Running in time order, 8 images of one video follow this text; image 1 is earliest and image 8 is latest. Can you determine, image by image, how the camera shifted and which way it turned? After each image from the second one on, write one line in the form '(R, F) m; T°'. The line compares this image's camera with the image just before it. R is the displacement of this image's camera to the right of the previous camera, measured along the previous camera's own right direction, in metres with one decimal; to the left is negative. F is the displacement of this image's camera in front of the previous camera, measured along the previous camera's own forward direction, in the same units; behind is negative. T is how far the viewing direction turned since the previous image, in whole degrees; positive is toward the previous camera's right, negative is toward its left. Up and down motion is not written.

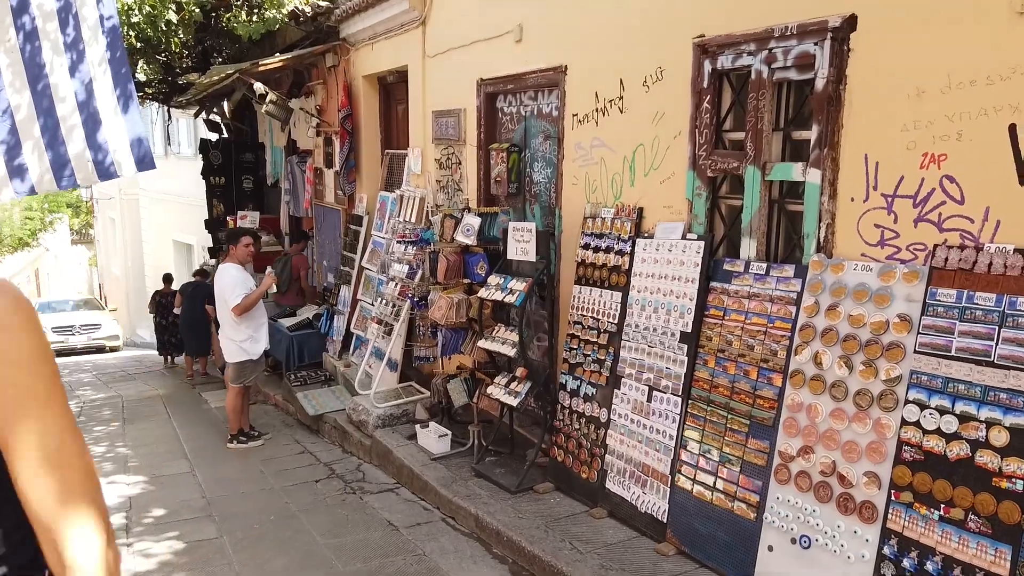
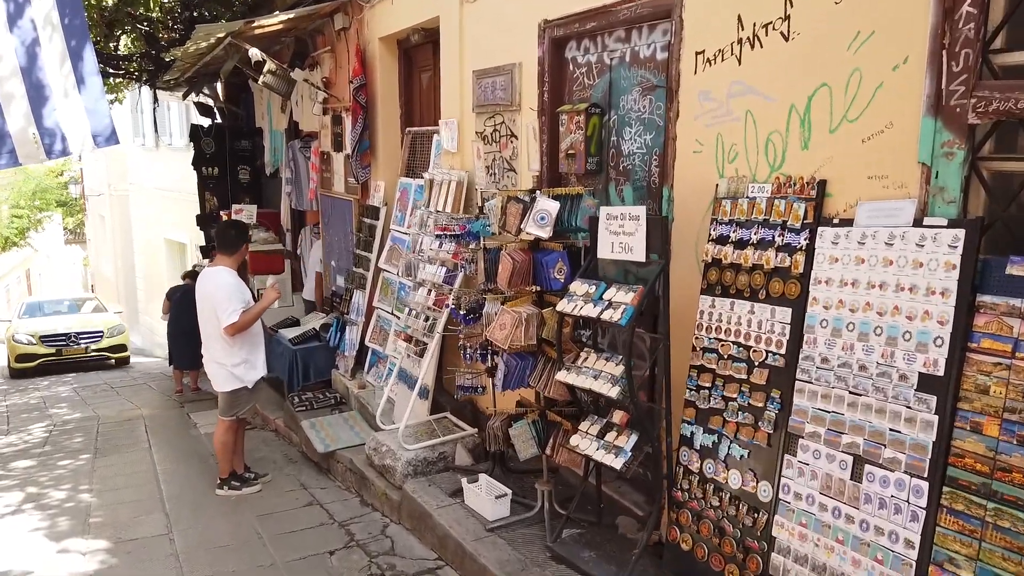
(-0.4, +1.4) m; 0°
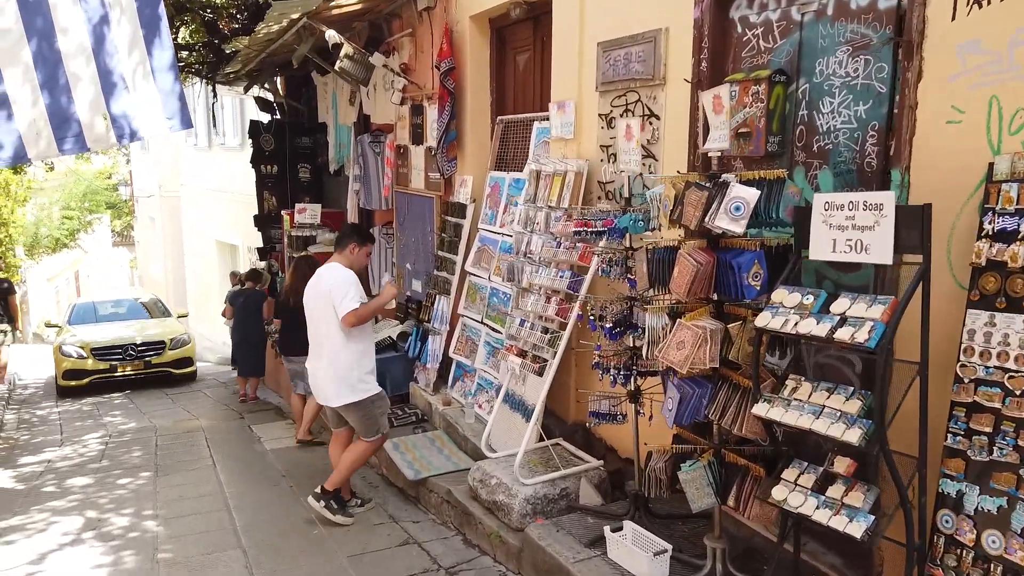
(-0.6, +0.7) m; -3°
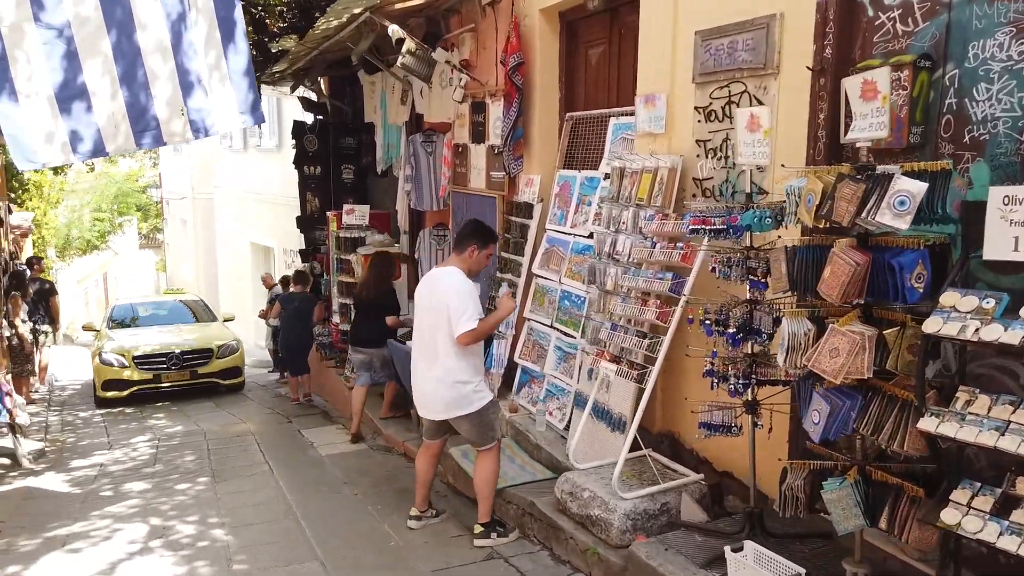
(-0.4, +0.2) m; -1°
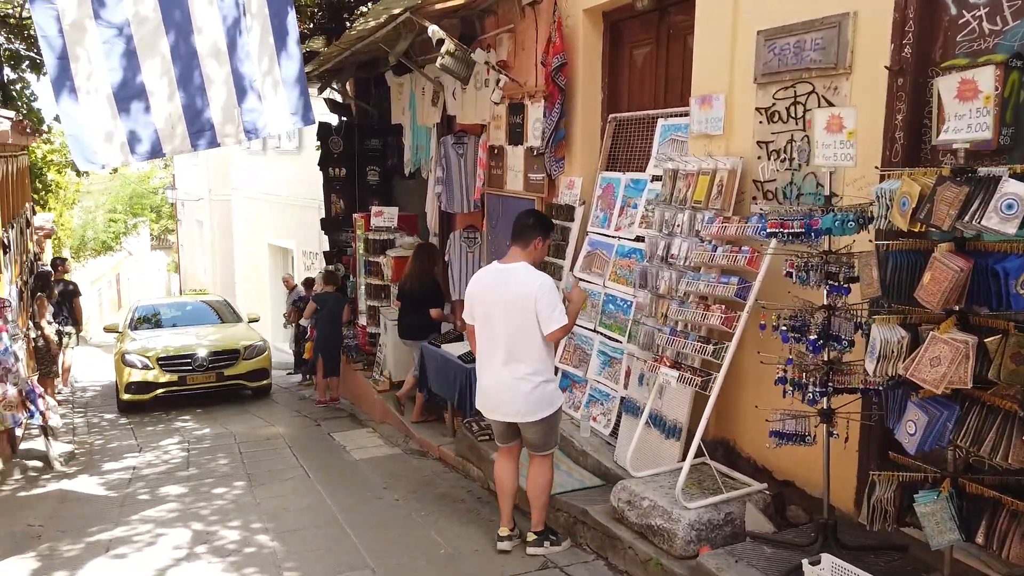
(-0.3, +0.1) m; -1°
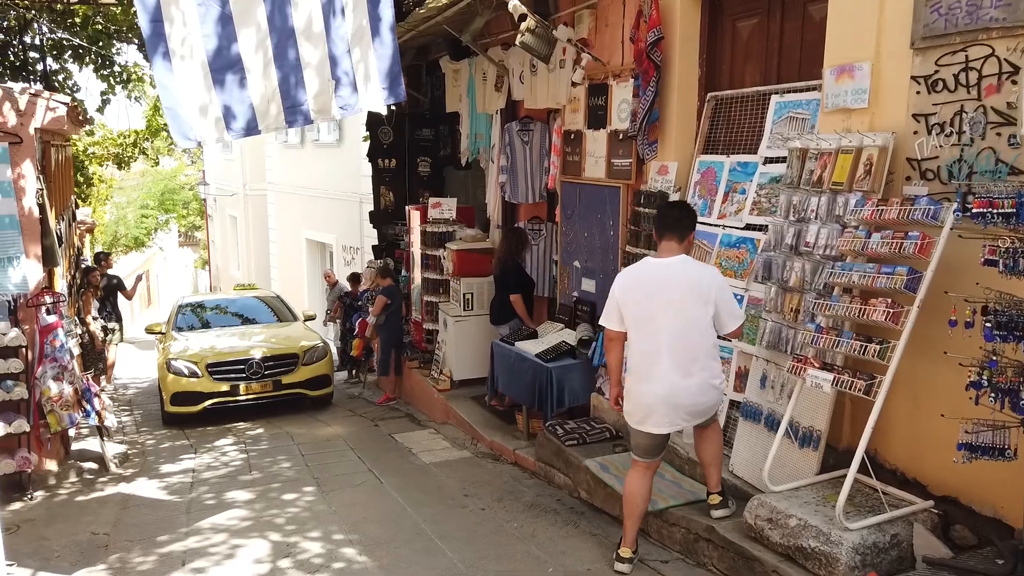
(-0.5, +0.4) m; -1°
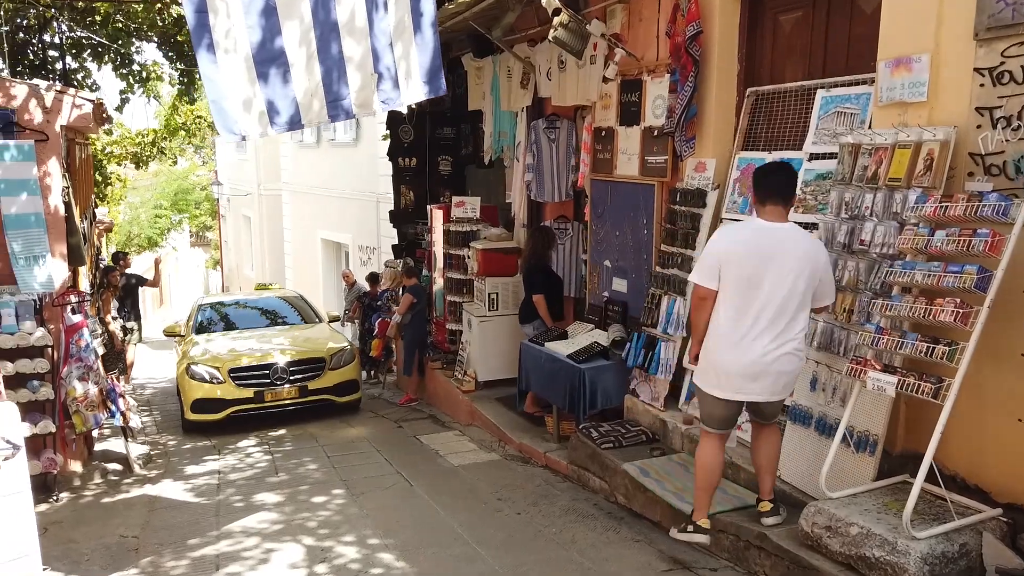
(-0.2, +0.1) m; -1°
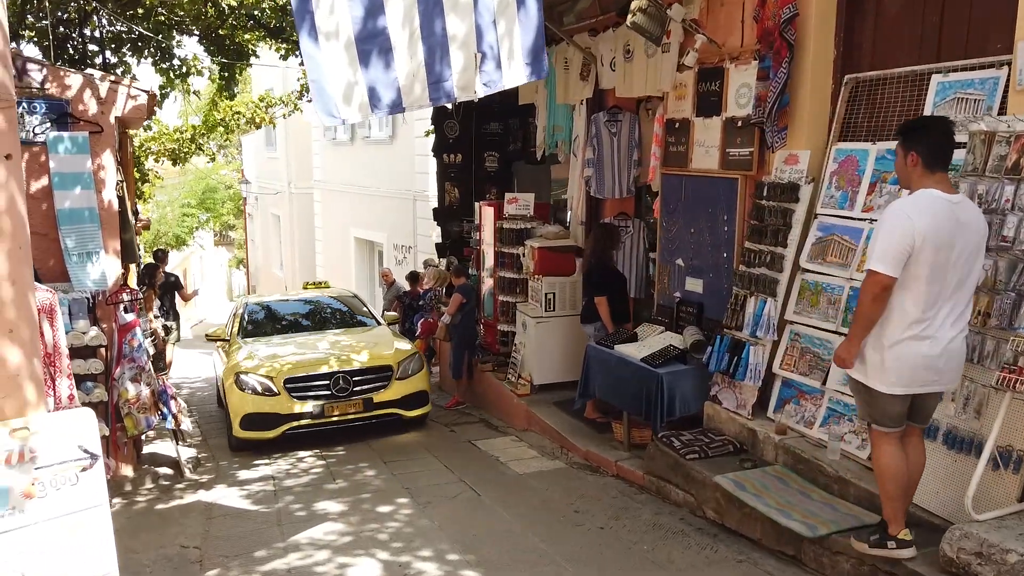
(-0.4, +0.3) m; -1°
